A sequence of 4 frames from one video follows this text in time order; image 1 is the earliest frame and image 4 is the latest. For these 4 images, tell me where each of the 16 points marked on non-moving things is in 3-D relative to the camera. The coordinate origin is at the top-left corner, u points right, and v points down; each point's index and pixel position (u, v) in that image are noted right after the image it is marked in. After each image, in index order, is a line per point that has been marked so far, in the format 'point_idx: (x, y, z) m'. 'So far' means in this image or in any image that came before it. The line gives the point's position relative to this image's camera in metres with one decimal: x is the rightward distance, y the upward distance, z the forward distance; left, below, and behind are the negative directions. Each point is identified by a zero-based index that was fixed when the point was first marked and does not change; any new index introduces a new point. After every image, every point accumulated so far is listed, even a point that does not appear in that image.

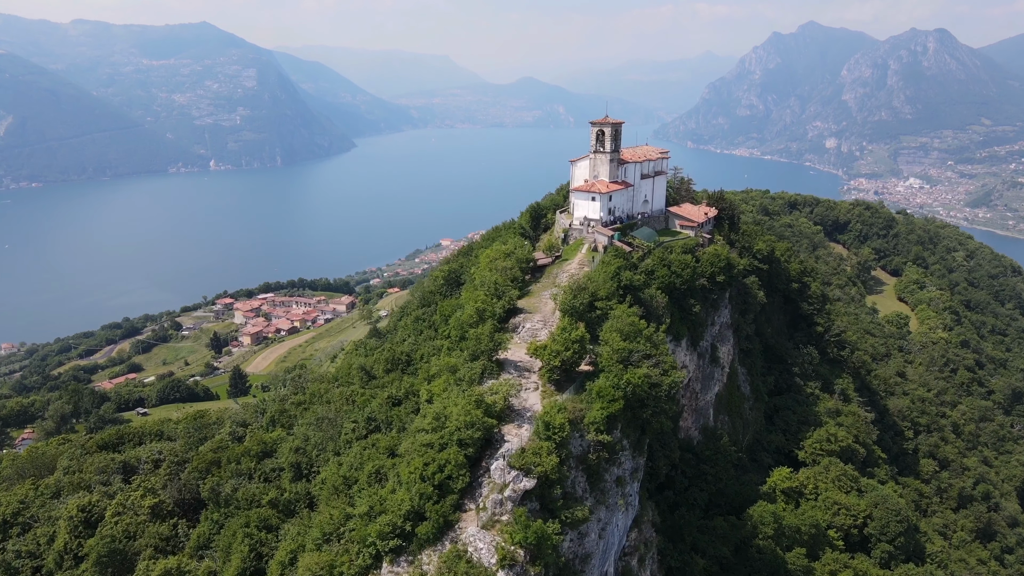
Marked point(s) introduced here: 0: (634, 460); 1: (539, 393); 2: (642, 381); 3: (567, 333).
0: (+3.4, -4.7, +16.3) m
1: (+0.7, -2.9, +15.7) m
2: (+3.4, -2.5, +15.6) m
3: (+1.5, -1.3, +16.3) m
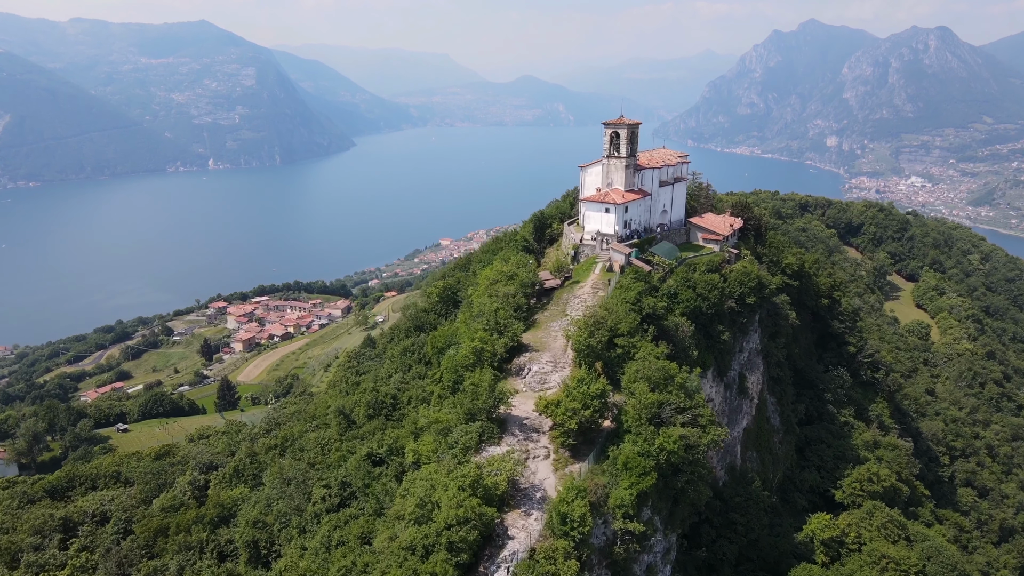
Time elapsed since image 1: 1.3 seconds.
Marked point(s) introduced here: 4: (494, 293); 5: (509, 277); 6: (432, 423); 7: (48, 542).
0: (+3.5, -5.6, +13.3) m
1: (+0.8, -3.8, +12.7) m
2: (+3.5, -3.4, +12.6) m
3: (+1.6, -2.2, +13.3) m
4: (-0.6, -0.2, +19.2) m
5: (-0.1, +0.4, +19.7) m
6: (-1.9, -3.3, +14.2) m
7: (-13.8, -7.6, +17.5) m
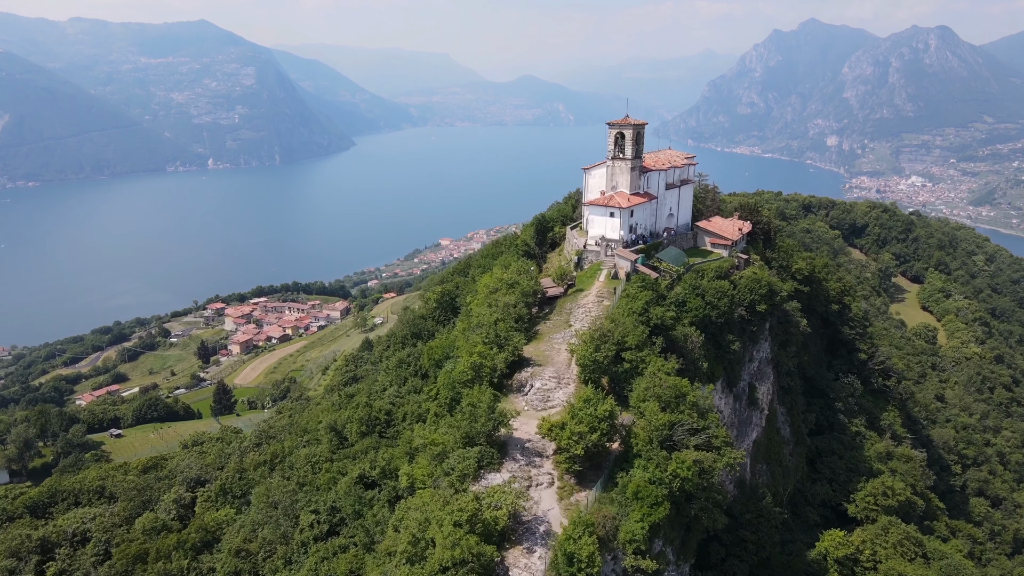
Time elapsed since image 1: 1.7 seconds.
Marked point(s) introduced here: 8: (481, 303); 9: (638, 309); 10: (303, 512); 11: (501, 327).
0: (+3.5, -5.9, +12.4) m
1: (+0.9, -4.1, +11.8) m
2: (+3.6, -3.7, +11.7) m
3: (+1.7, -2.5, +12.4) m
4: (-0.5, -0.4, +18.3) m
5: (-0.1, +0.1, +18.8) m
6: (-1.9, -3.5, +13.3) m
7: (-13.8, -7.9, +16.6) m
8: (-1.0, -0.5, +19.4) m
9: (+3.7, -0.6, +17.1) m
10: (-5.1, -5.4, +14.4) m
11: (-0.3, -1.0, +16.1) m
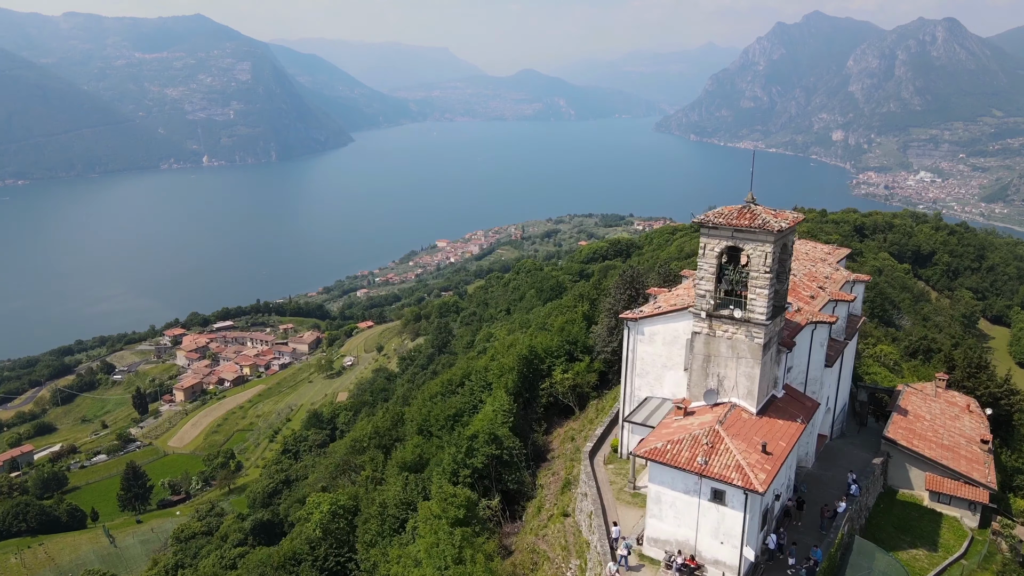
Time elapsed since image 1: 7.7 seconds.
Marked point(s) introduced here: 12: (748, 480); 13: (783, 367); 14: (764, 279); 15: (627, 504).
0: (+2.4, -11.2, -1.4) m
1: (-0.2, -9.3, -2.0) m
2: (+2.5, -8.9, -2.1) m
3: (+0.6, -7.7, -1.4) m
4: (-1.6, -5.6, +4.5) m
5: (-1.1, -5.1, +5.0) m
6: (-2.9, -8.8, -0.6) m
7: (-14.8, -13.1, +2.9) m
8: (-2.1, -5.7, +5.6) m
9: (+2.6, -5.8, +3.3) m
10: (-6.1, -10.7, +0.6) m
11: (-1.4, -6.3, +2.3) m
12: (+2.9, -2.2, +7.0) m
13: (+4.0, -1.0, +8.6) m
14: (+3.2, +0.2, +7.6) m
15: (+1.7, -3.1, +8.9) m
